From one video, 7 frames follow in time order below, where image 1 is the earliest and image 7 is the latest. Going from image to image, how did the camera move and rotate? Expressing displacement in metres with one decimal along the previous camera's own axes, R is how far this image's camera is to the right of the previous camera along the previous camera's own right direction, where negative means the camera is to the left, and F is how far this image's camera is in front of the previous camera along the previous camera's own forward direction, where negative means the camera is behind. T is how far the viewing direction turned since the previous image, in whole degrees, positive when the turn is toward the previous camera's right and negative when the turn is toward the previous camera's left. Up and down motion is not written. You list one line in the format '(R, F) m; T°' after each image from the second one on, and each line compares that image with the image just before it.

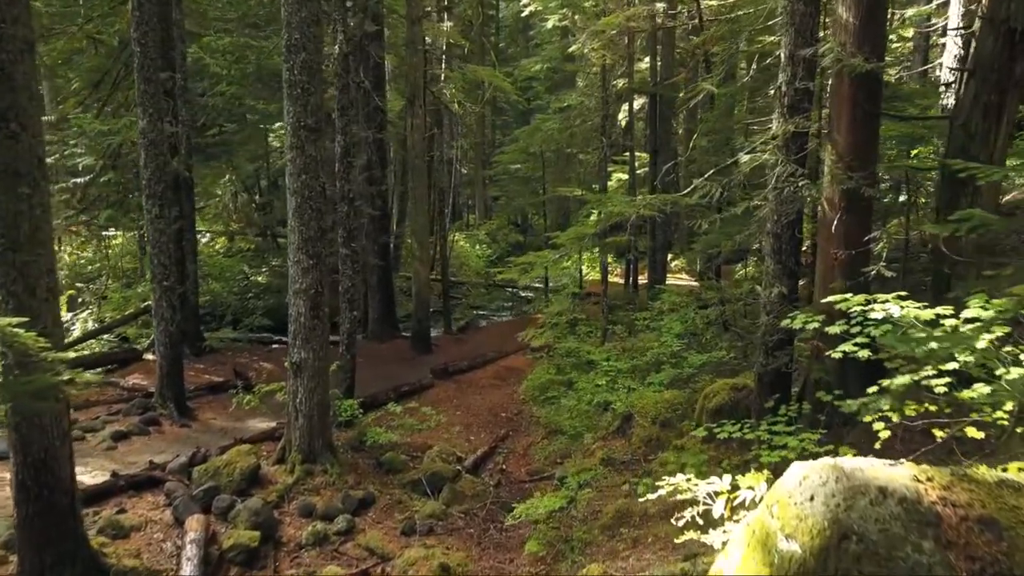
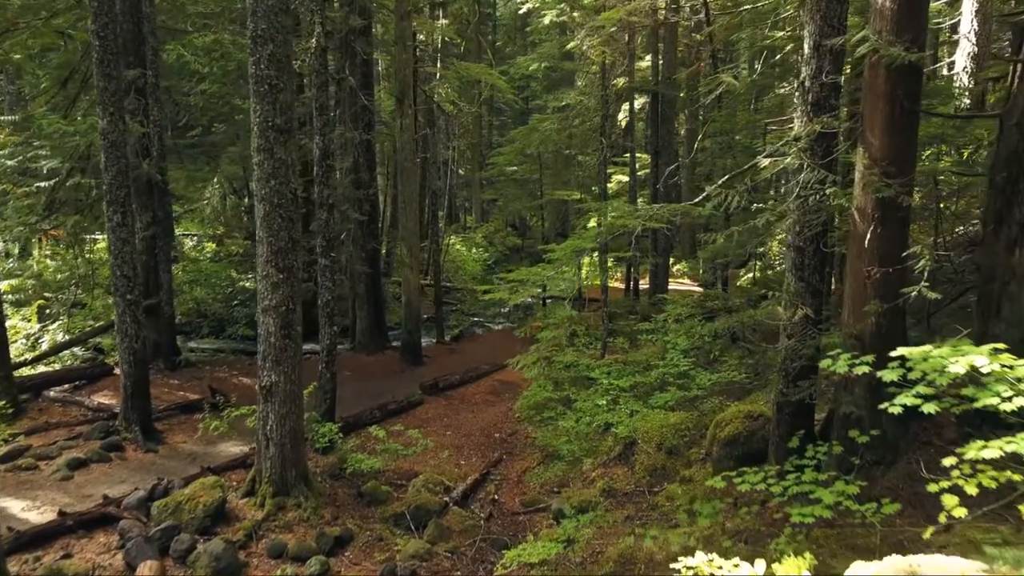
(+0.1, +0.8) m; 0°
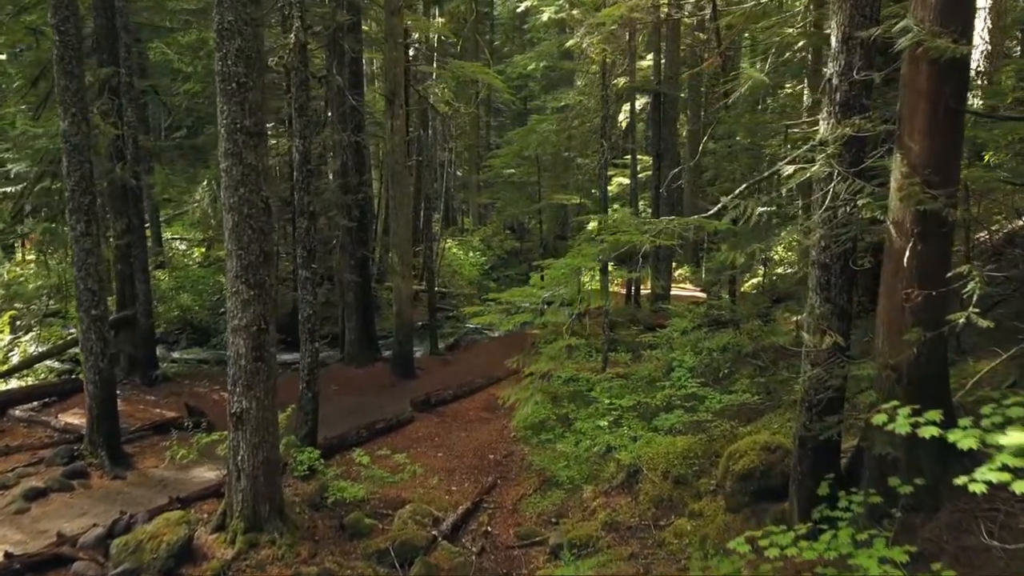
(+0.1, +0.7) m; 0°
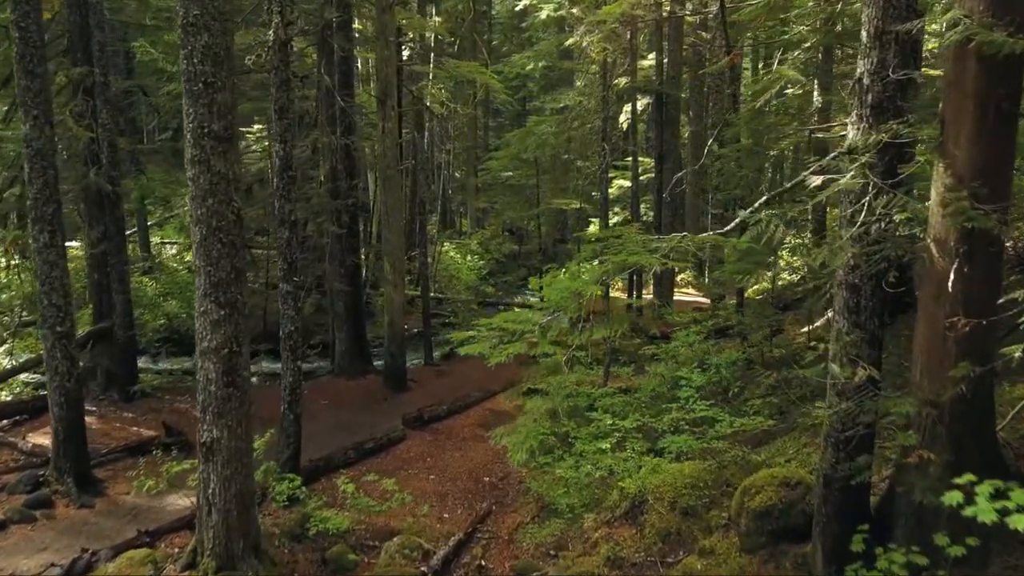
(+0.1, +0.6) m; 0°
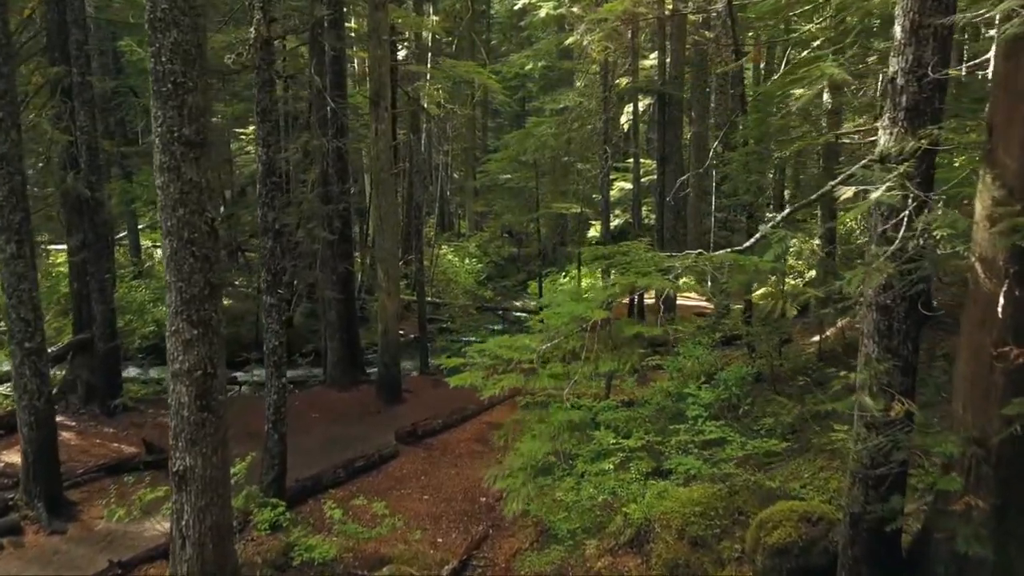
(0.0, +0.5) m; 0°
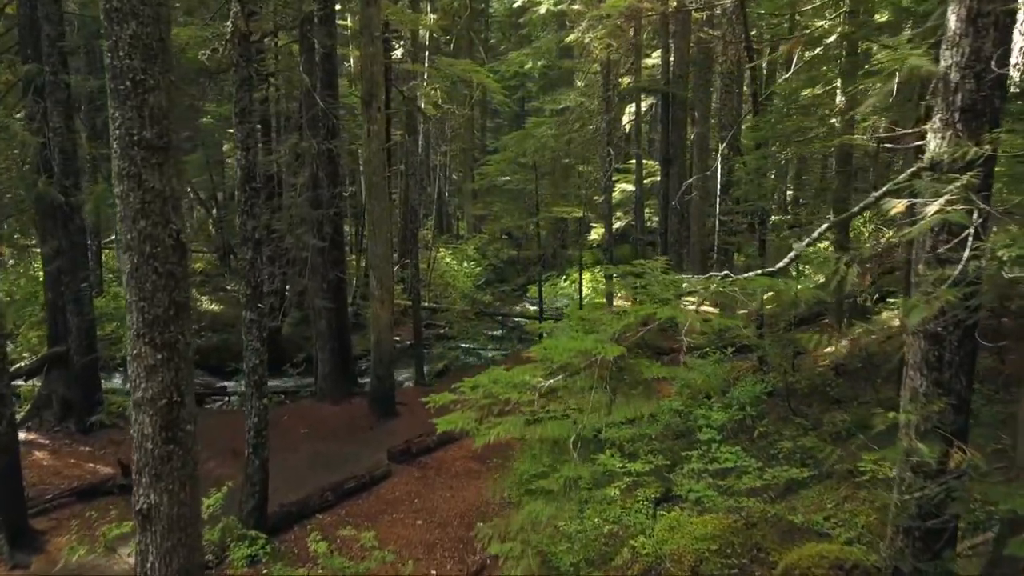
(0.0, +0.6) m; 0°
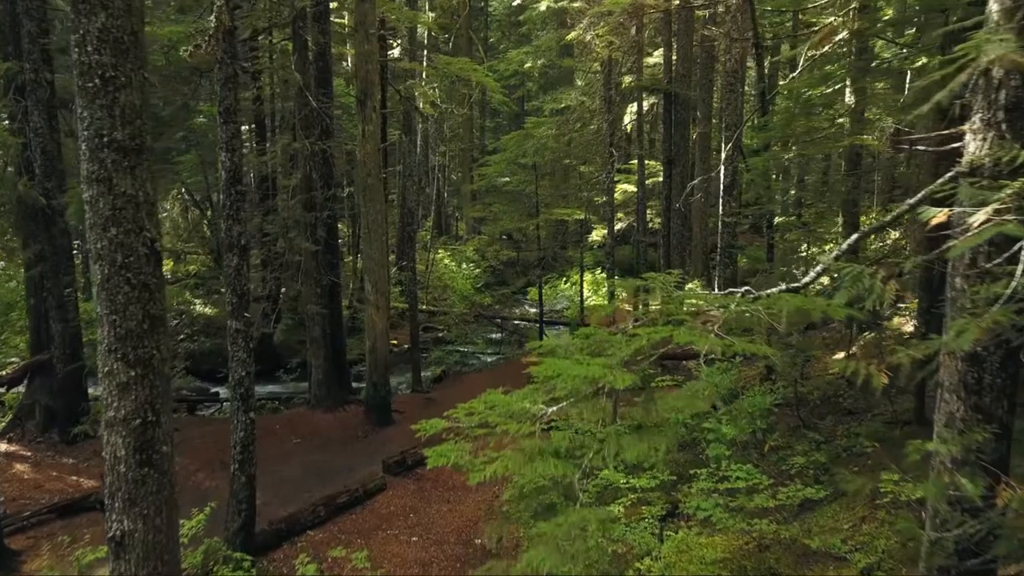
(0.0, +0.4) m; 0°
